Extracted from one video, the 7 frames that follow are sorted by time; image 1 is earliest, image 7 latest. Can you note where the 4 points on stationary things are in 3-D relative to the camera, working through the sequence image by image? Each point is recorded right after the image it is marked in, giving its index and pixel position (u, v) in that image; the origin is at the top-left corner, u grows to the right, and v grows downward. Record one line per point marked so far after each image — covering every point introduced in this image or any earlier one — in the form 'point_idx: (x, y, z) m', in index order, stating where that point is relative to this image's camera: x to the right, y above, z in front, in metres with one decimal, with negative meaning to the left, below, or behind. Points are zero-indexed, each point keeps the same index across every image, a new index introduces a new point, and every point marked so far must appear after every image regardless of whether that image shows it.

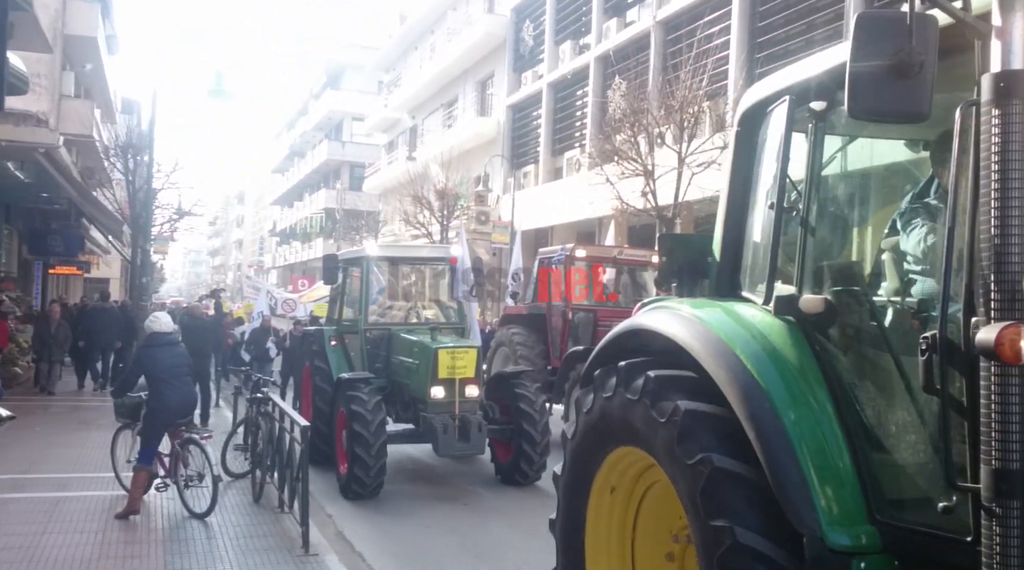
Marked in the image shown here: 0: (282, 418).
0: (-2.3, -1.3, +8.3) m
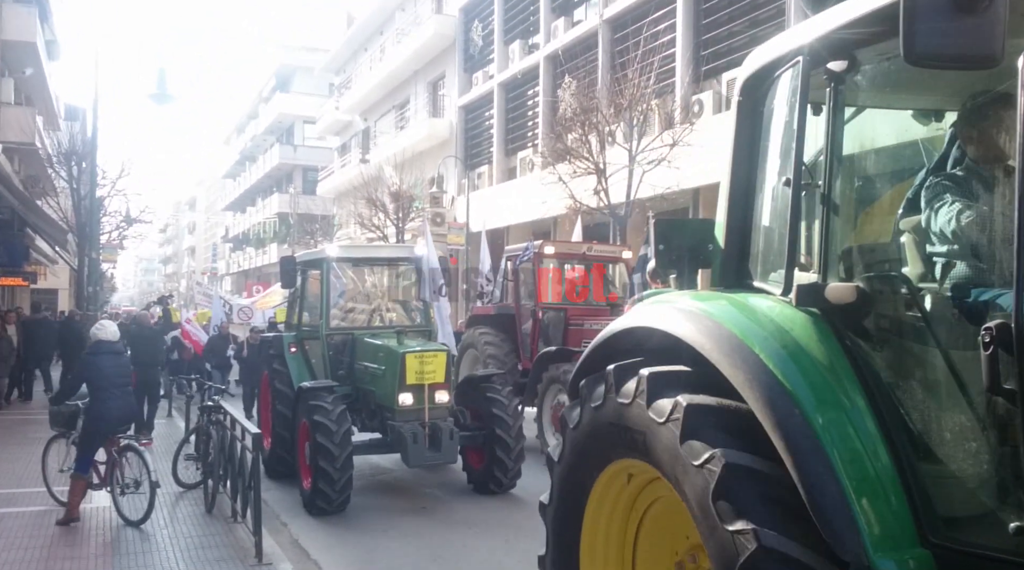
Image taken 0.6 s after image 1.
0: (-2.6, -1.3, +7.9) m
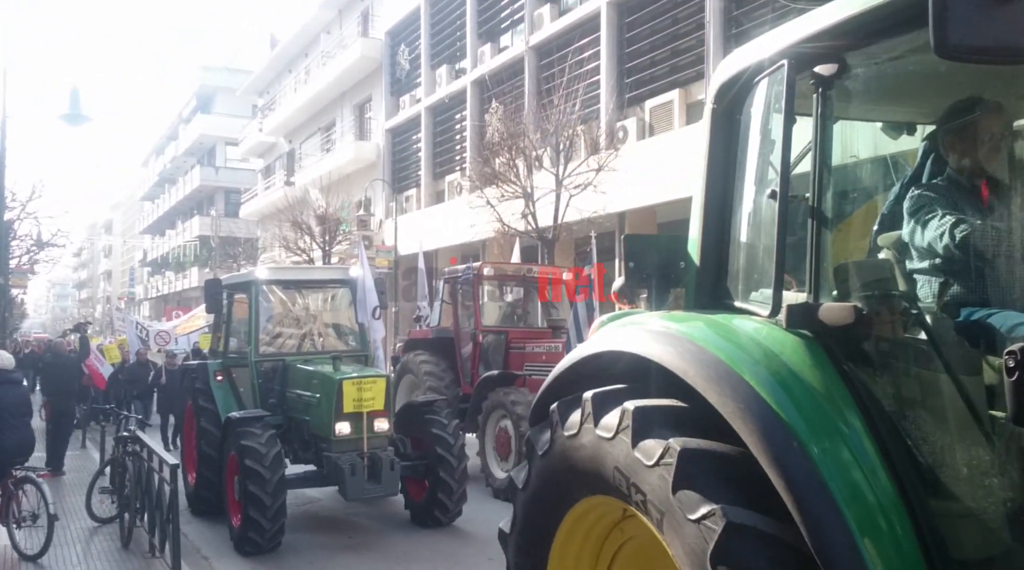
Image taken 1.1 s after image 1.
0: (-3.1, -1.5, +7.4) m
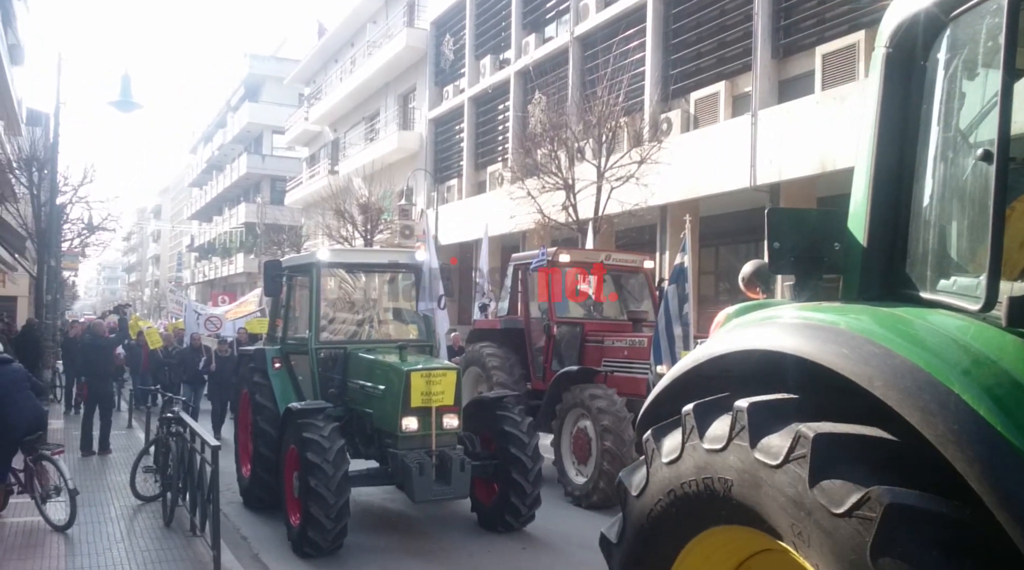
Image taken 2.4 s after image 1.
0: (-2.5, -1.4, +7.1) m
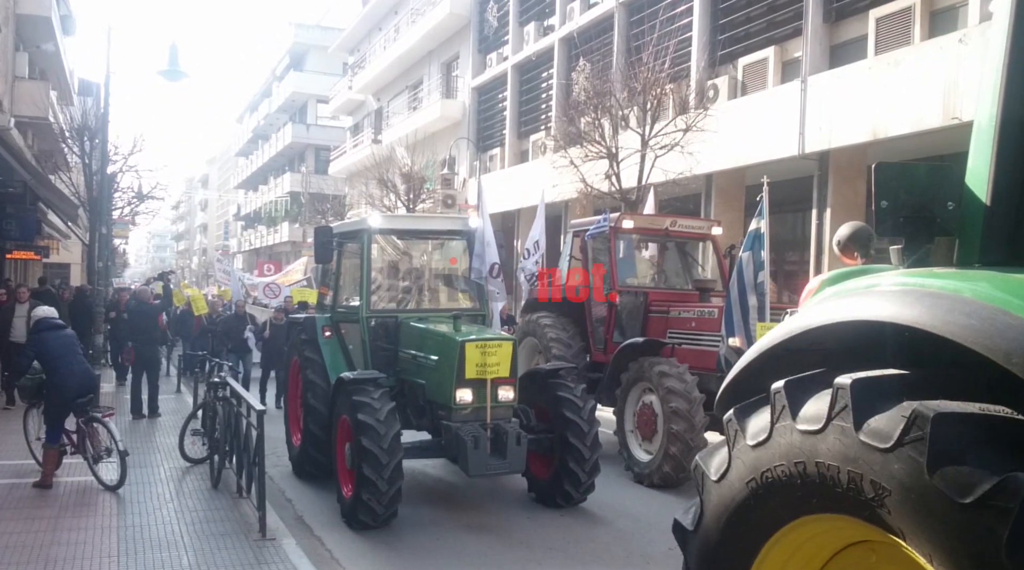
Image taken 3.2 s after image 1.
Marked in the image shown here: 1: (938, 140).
0: (-2.1, -1.1, +7.0) m
1: (+6.4, +2.2, +13.3) m
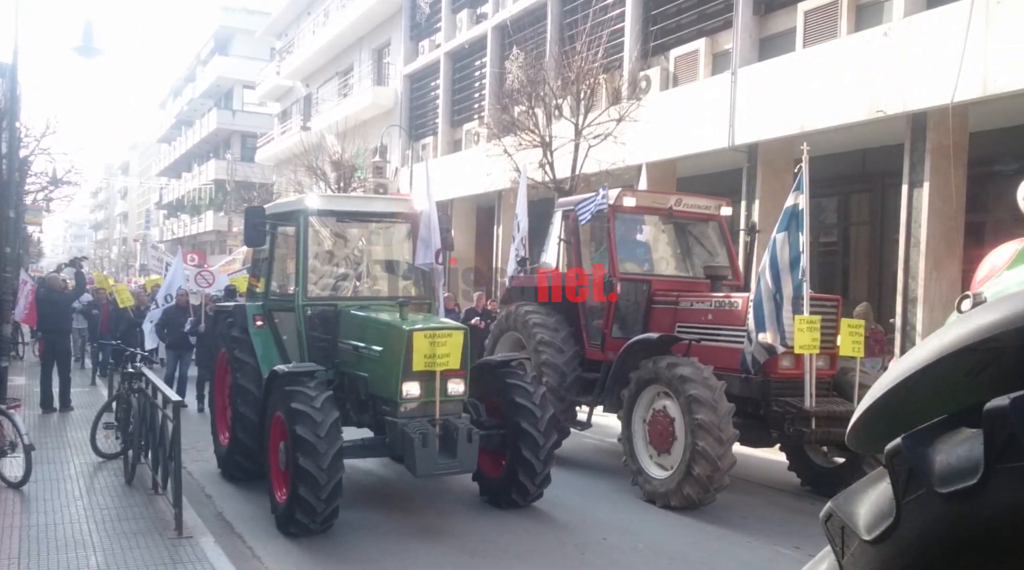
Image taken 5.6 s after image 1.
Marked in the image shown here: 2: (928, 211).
0: (-2.5, -1.0, +6.5) m
1: (+5.5, +2.4, +13.4) m
2: (+5.6, +1.0, +11.7) m
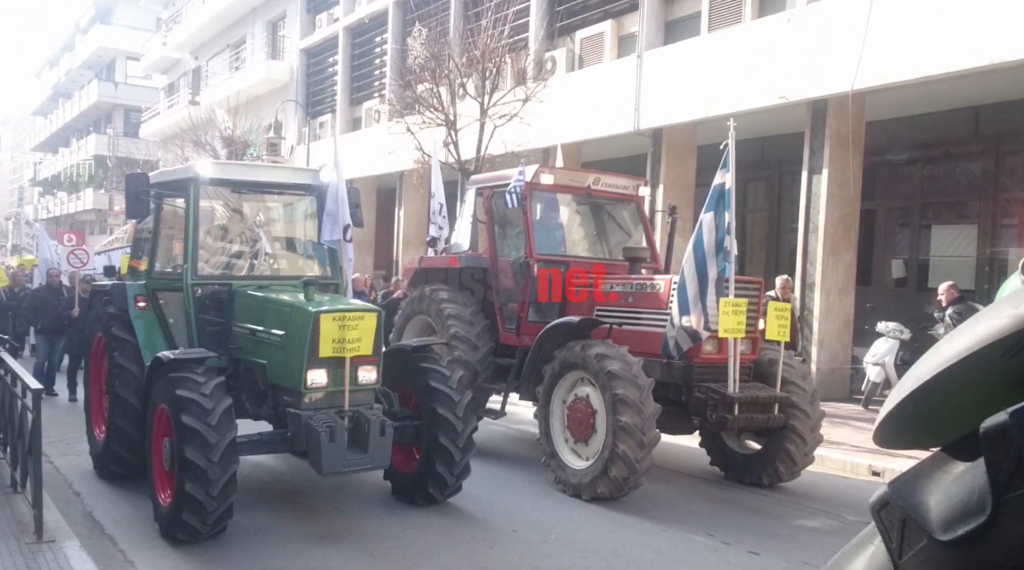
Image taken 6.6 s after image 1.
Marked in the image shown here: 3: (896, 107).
0: (-3.1, -0.8, +5.8) m
1: (+4.1, +2.6, +13.5) m
2: (+4.4, +1.2, +11.9) m
3: (+5.7, +2.6, +12.7) m
